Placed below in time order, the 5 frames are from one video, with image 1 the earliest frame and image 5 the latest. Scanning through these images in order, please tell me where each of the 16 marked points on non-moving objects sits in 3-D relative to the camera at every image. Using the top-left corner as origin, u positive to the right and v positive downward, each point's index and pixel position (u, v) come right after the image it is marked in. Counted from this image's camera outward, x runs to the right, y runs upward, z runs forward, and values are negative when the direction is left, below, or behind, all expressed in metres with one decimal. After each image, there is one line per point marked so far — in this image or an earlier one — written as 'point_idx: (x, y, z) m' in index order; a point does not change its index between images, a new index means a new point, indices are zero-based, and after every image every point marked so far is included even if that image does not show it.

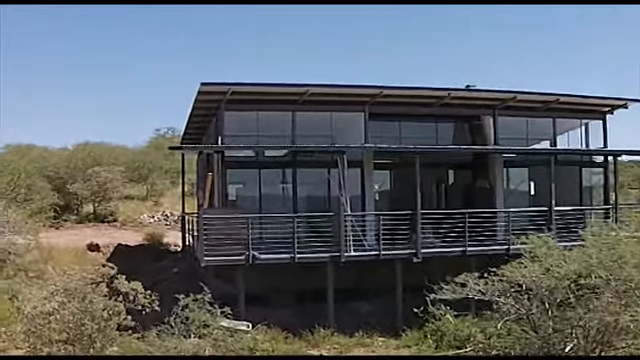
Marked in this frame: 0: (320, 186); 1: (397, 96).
0: (0.0, -0.2, +18.6) m
1: (+2.2, +2.4, +18.5) m
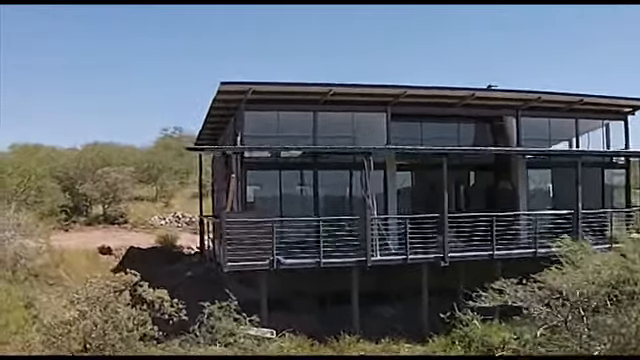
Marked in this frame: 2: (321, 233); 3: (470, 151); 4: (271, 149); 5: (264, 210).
0: (+0.6, -0.3, +18.1) m
1: (+2.8, +2.3, +18.1) m
2: (+0.1, -1.3, +15.1) m
3: (+4.2, +0.7, +17.8) m
4: (-1.2, +0.7, +16.3) m
5: (-1.5, -0.9, +17.5) m
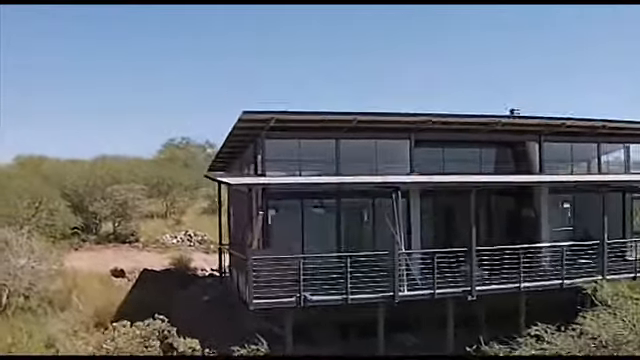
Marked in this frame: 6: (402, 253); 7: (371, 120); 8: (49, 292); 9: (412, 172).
0: (+1.2, -1.1, +17.8) m
1: (+3.4, +1.5, +17.8) m
2: (+0.7, -2.1, +14.8) m
3: (+4.8, -0.1, +17.5) m
4: (-0.6, -0.1, +16.0) m
5: (-0.9, -1.6, +17.1) m
6: (+2.0, -1.8, +15.5) m
7: (+1.3, +1.5, +16.8) m
8: (-8.0, -3.3, +18.8) m
9: (+2.5, +0.2, +17.9) m
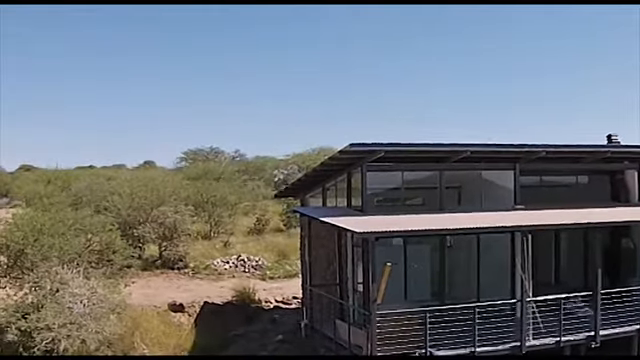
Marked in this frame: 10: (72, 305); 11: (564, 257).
0: (+3.7, -1.9, +16.3) m
1: (+5.8, +0.7, +16.4) m
2: (+3.2, -2.9, +13.3) m
3: (+7.2, -0.9, +16.2) m
4: (+1.9, -0.9, +14.5) m
5: (+1.6, -2.5, +15.6) m
6: (+4.6, -2.6, +14.1) m
7: (+3.7, +0.7, +15.3) m
8: (-5.6, -4.1, +17.2) m
9: (+5.0, -0.6, +16.5) m
10: (-6.4, -3.2, +16.9) m
11: (+7.1, -2.2, +18.8) m
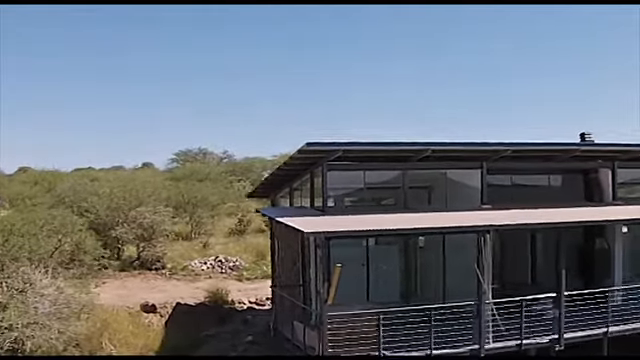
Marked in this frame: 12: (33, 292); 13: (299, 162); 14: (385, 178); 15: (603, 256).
0: (+2.8, -1.9, +16.1) m
1: (+4.9, +0.7, +16.1) m
2: (+2.3, -2.9, +13.1) m
3: (+6.3, -0.9, +15.9) m
4: (+1.0, -0.9, +14.3) m
5: (+0.7, -2.5, +15.4) m
6: (+3.6, -2.6, +13.9) m
7: (+2.8, +0.7, +15.1) m
8: (-6.4, -4.1, +17.1) m
9: (+4.1, -0.6, +16.3) m
10: (-7.3, -3.2, +16.8) m
11: (+6.3, -2.2, +18.5) m
12: (-7.5, -2.9, +17.0) m
13: (-0.5, +0.4, +15.5) m
14: (+1.6, +0.1, +15.7) m
15: (+8.0, -2.1, +18.2) m
